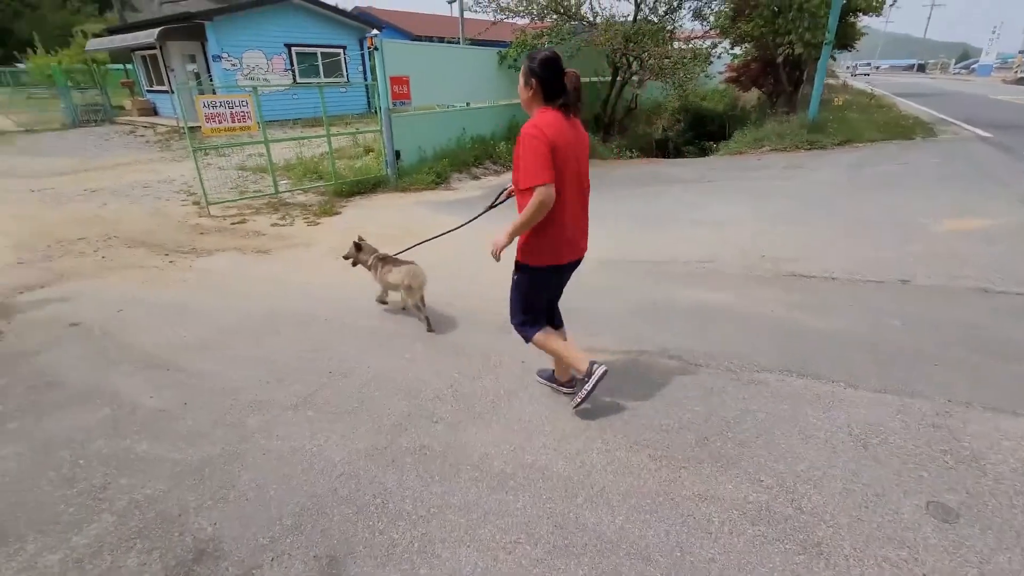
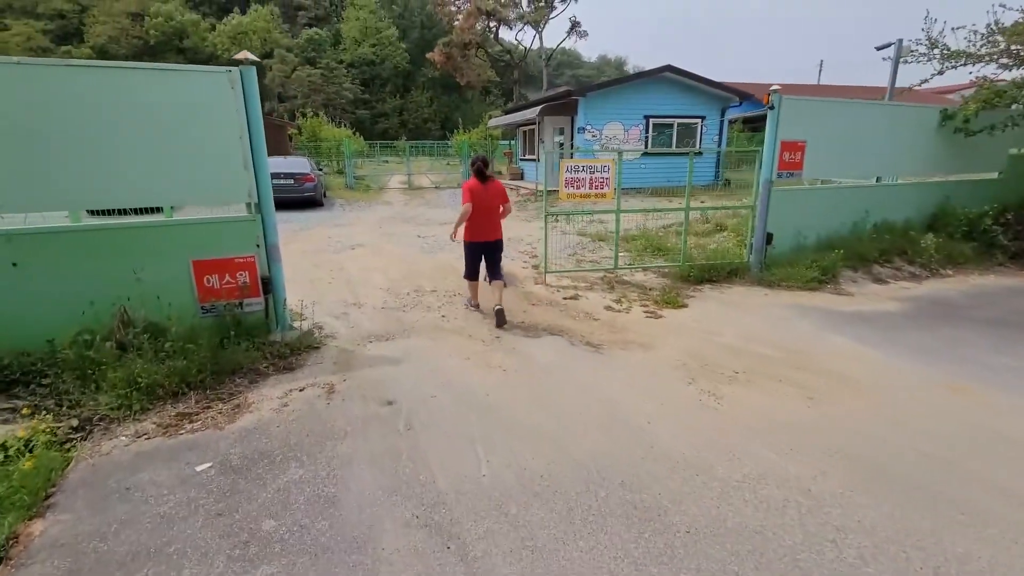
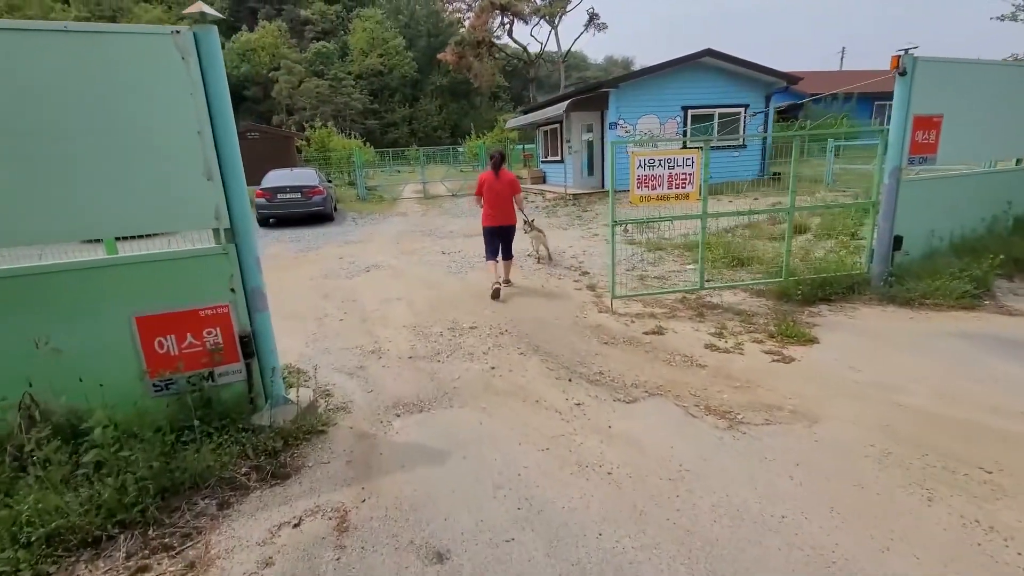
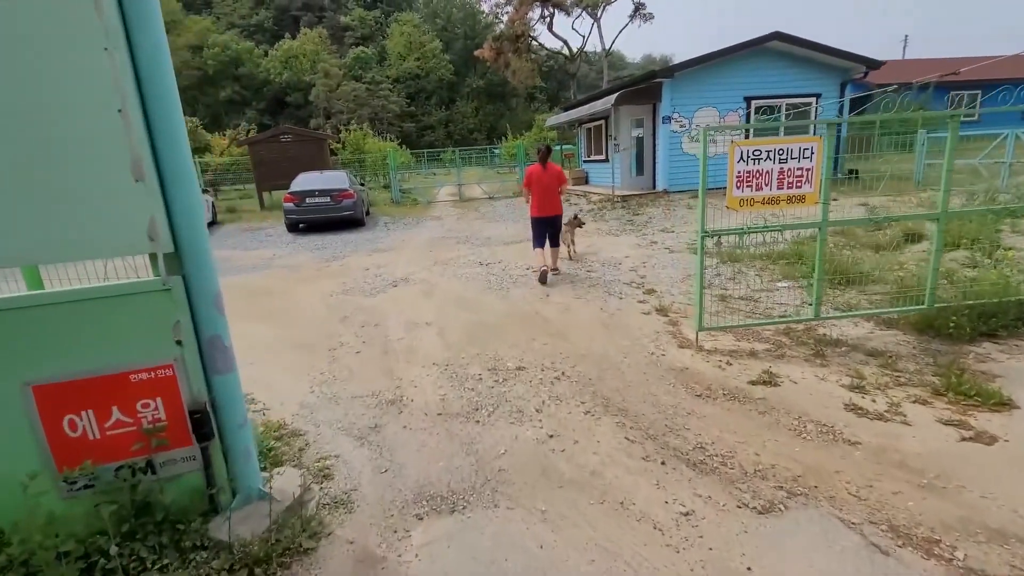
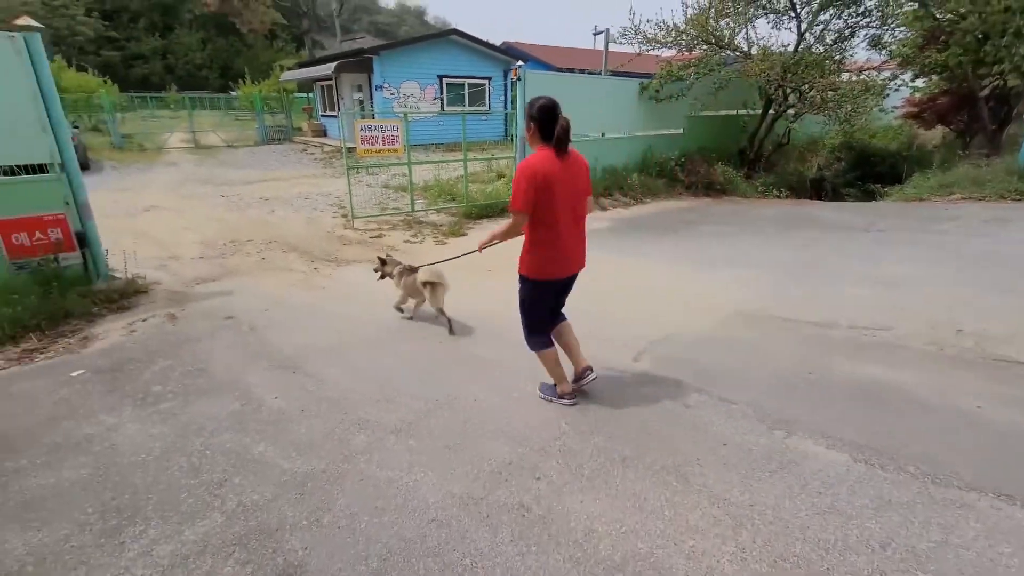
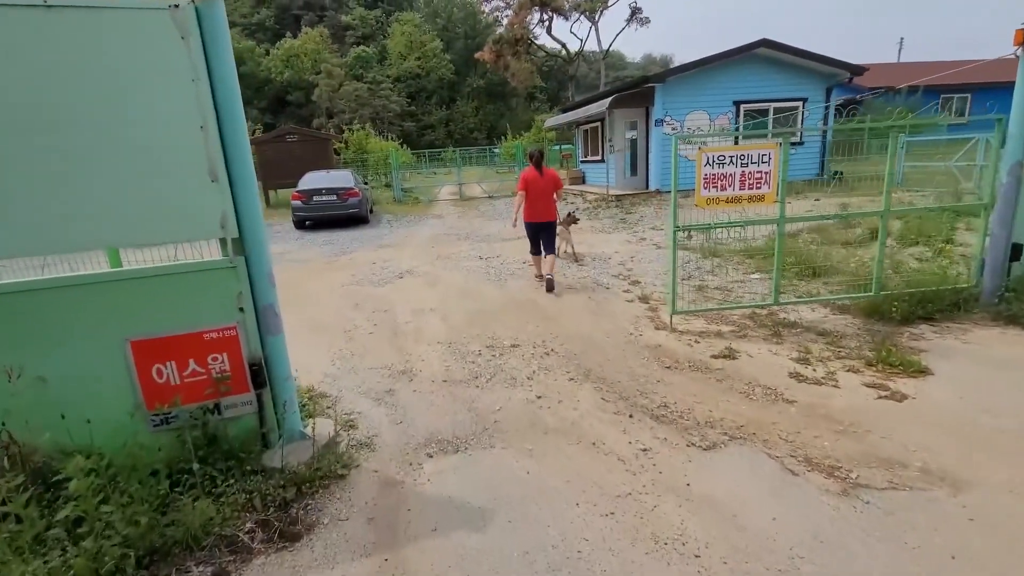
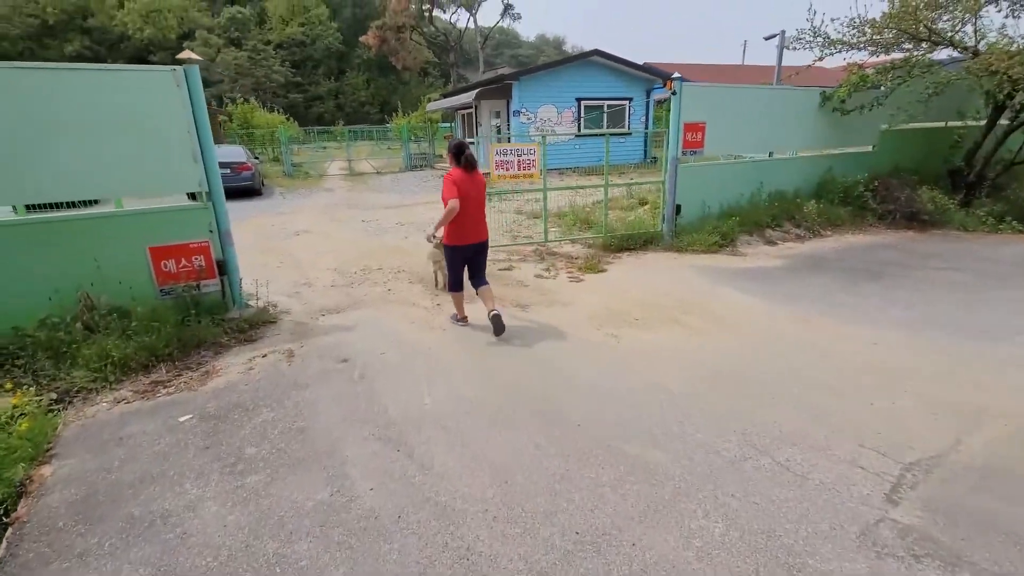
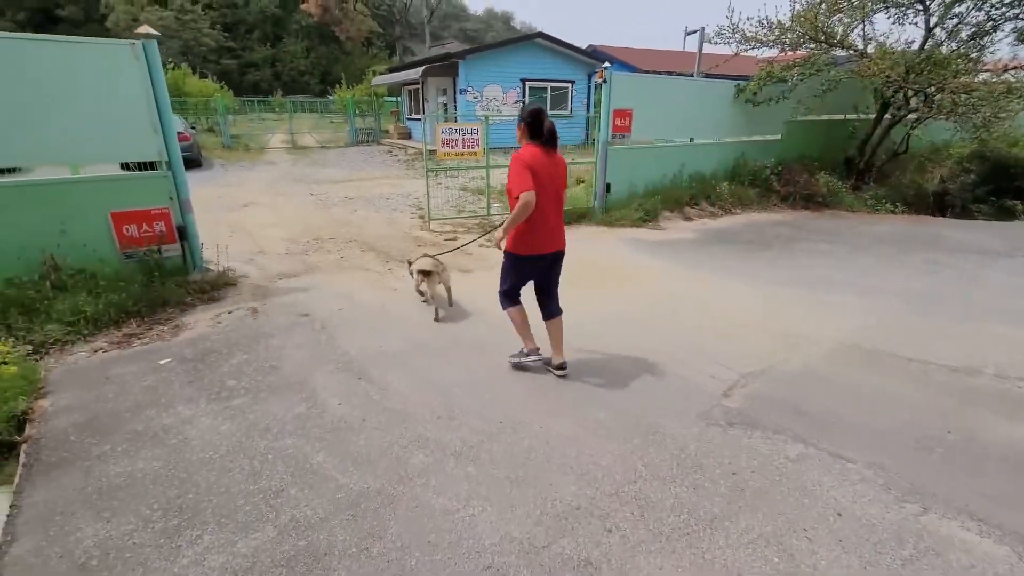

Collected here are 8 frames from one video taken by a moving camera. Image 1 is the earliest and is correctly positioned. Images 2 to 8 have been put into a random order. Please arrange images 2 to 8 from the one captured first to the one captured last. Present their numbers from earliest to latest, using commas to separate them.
5, 8, 7, 2, 3, 6, 4
